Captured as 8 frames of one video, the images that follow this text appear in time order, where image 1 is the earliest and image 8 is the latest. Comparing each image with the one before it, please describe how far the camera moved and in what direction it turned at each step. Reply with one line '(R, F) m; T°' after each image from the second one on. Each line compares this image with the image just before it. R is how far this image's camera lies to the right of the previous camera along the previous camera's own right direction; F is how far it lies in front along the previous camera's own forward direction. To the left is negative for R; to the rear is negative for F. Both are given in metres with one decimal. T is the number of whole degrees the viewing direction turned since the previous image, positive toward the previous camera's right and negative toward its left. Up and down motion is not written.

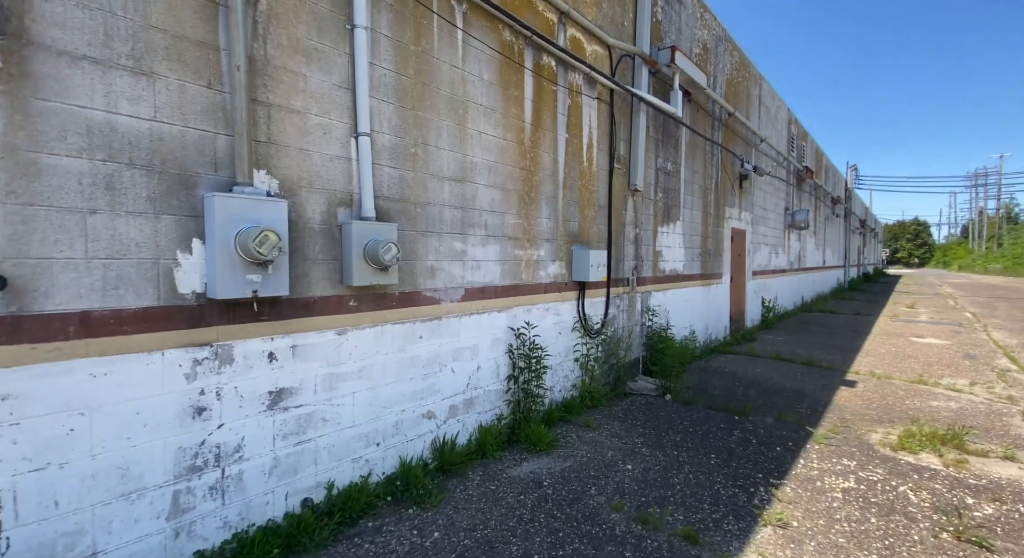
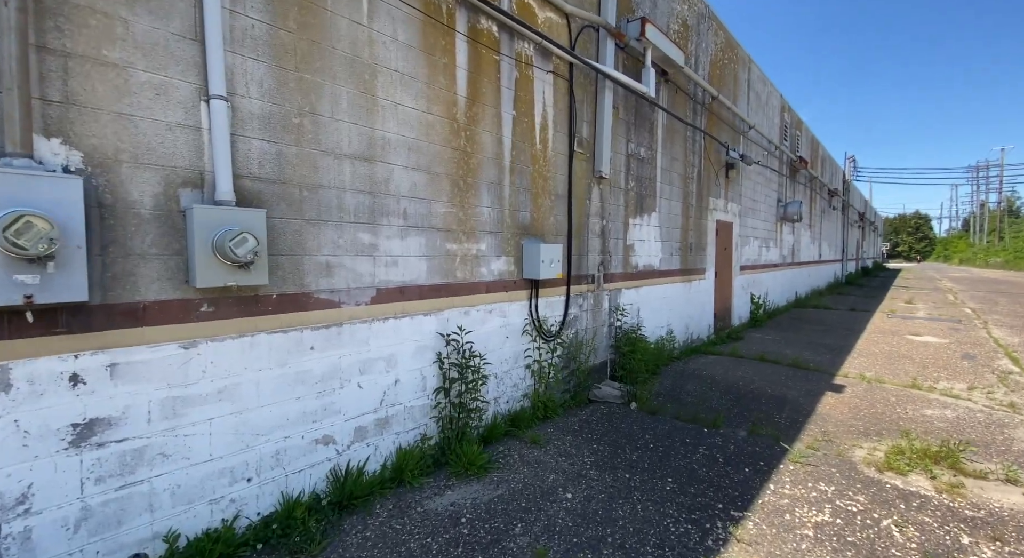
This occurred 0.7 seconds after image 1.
(+0.5, +0.6) m; 0°
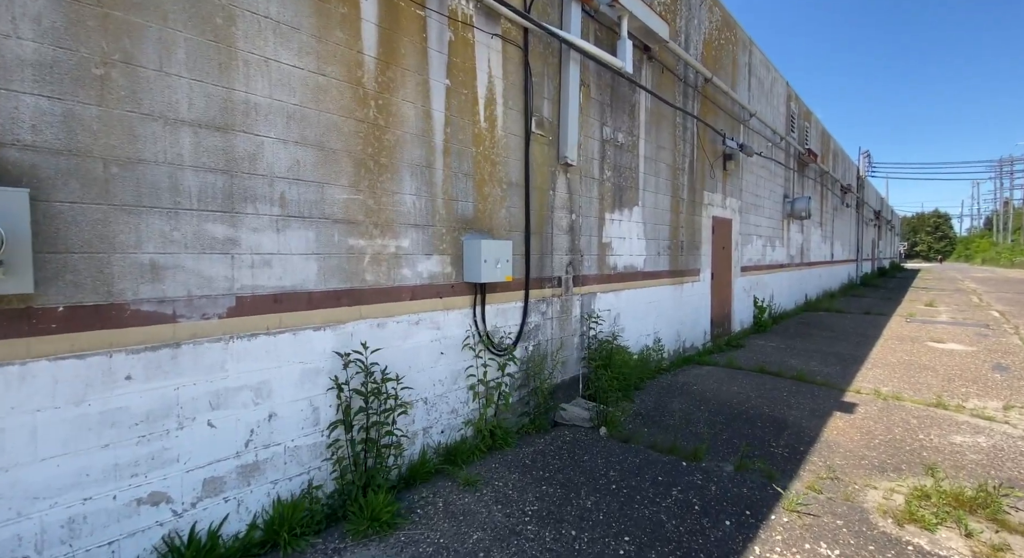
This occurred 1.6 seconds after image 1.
(+0.5, +0.7) m; -1°
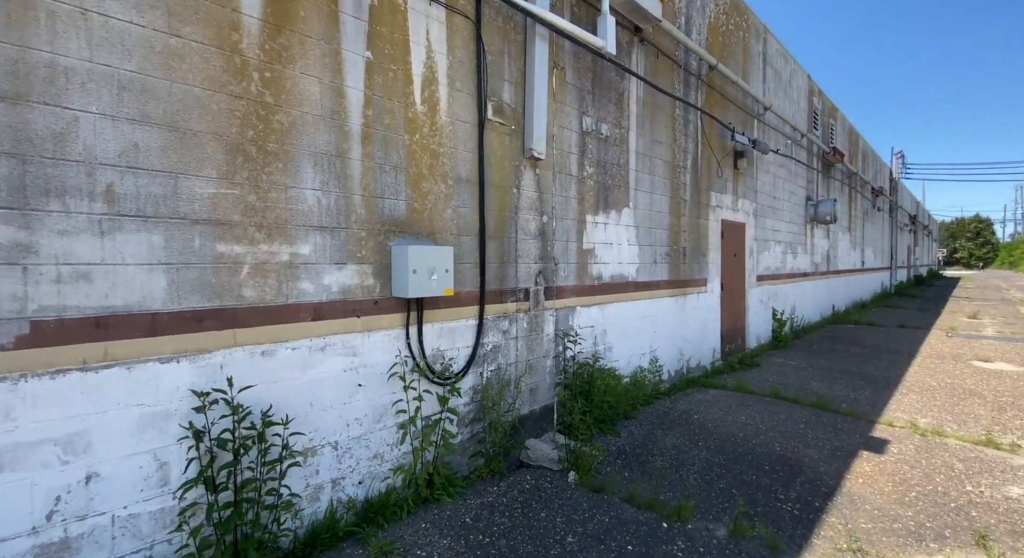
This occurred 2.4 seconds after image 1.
(+0.5, +0.7) m; -3°
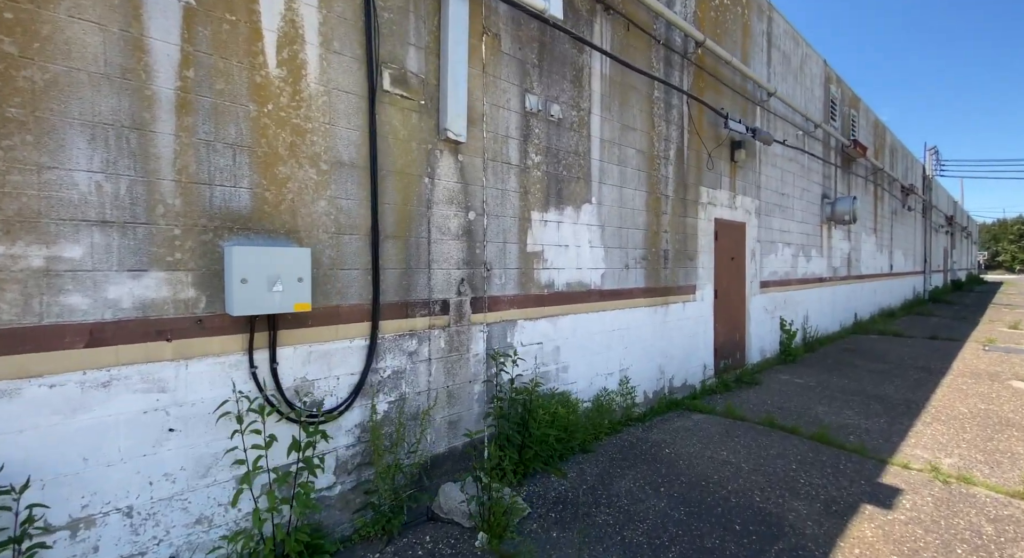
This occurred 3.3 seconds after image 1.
(+0.7, +0.7) m; -2°
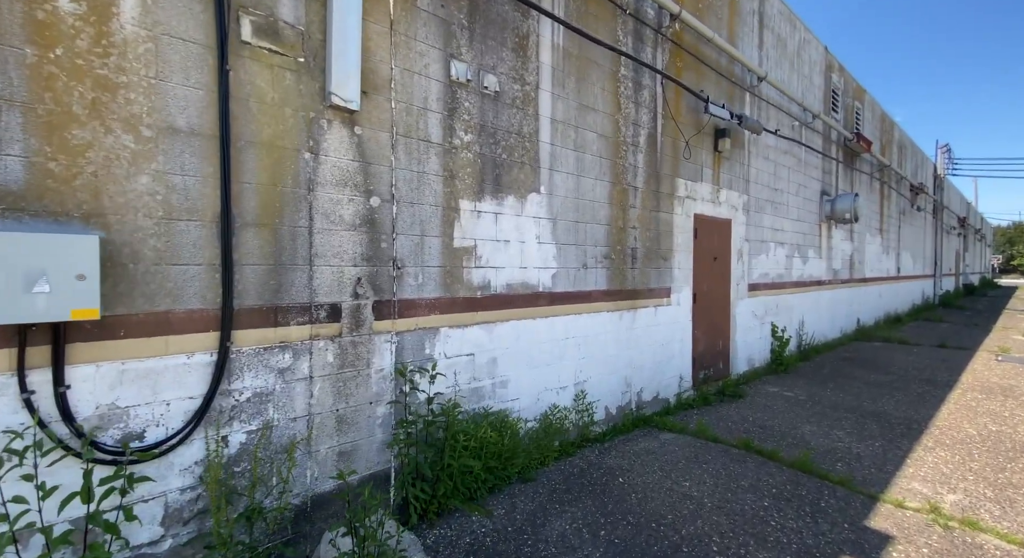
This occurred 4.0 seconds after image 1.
(+0.6, +0.6) m; -1°
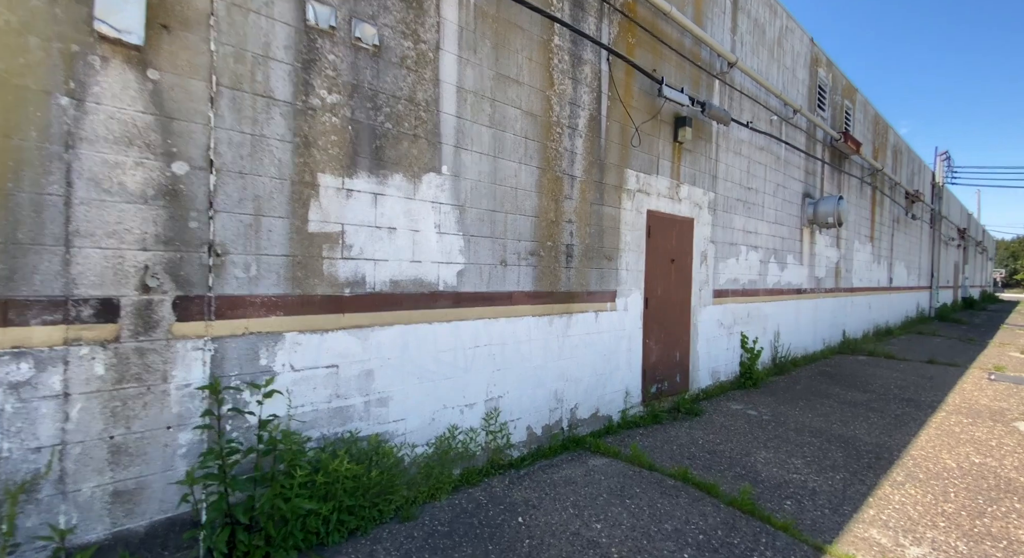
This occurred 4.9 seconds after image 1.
(+0.7, +0.6) m; 0°
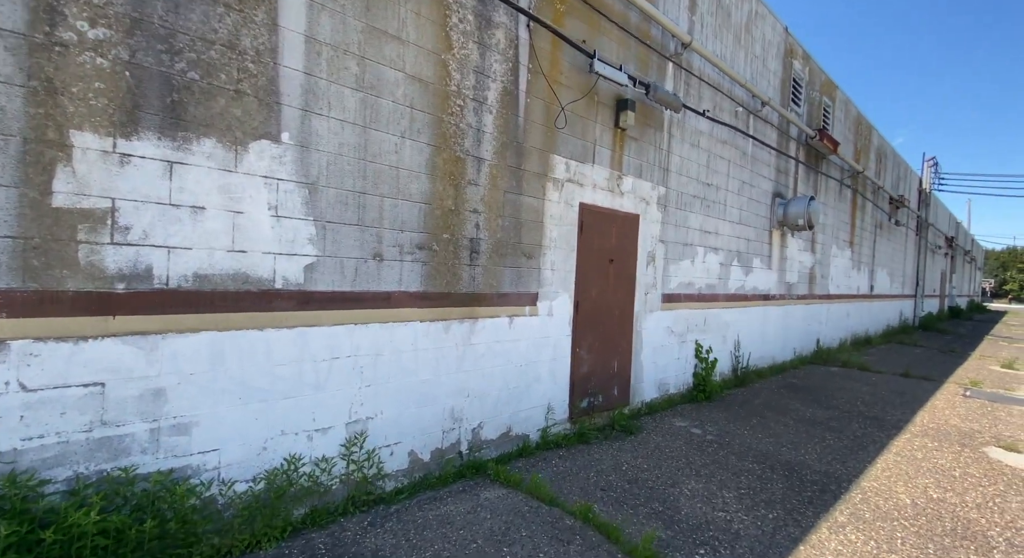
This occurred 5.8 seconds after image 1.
(+0.7, +0.6) m; +1°
